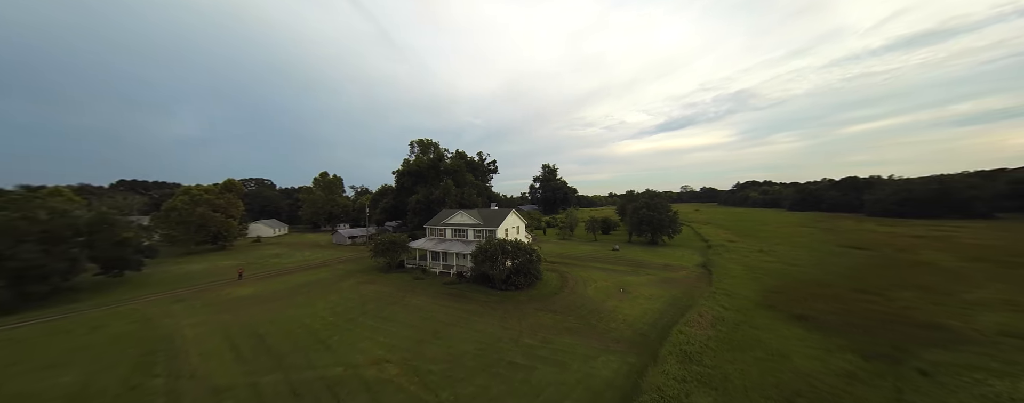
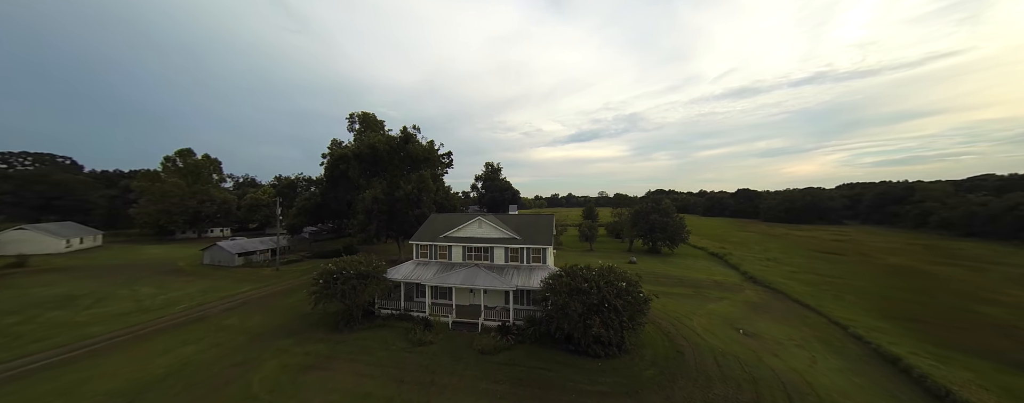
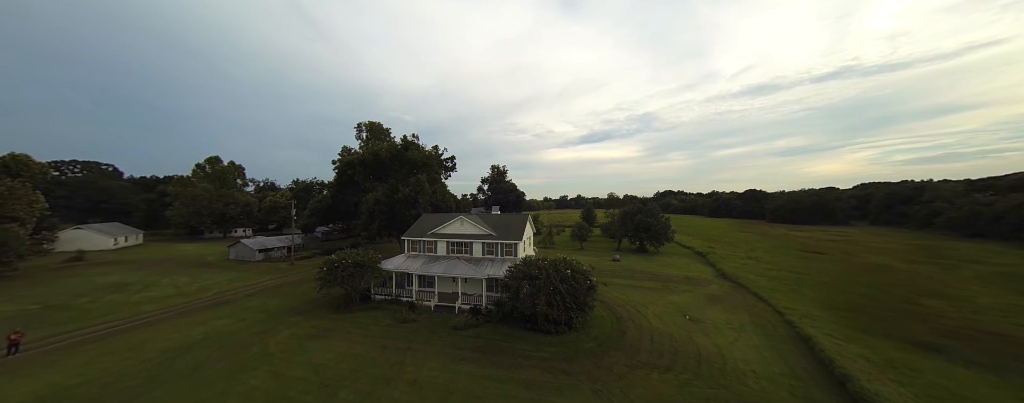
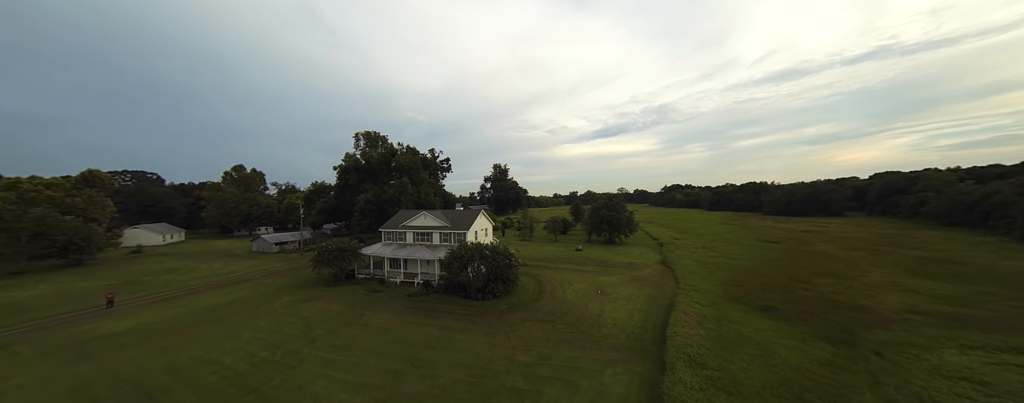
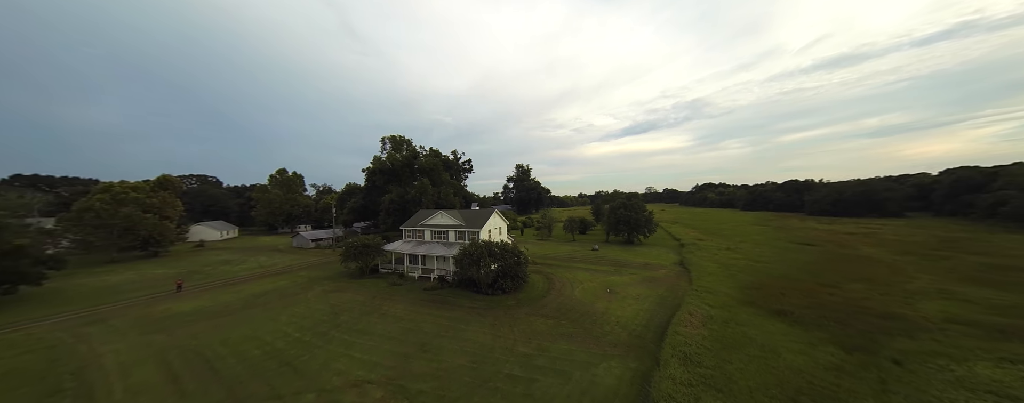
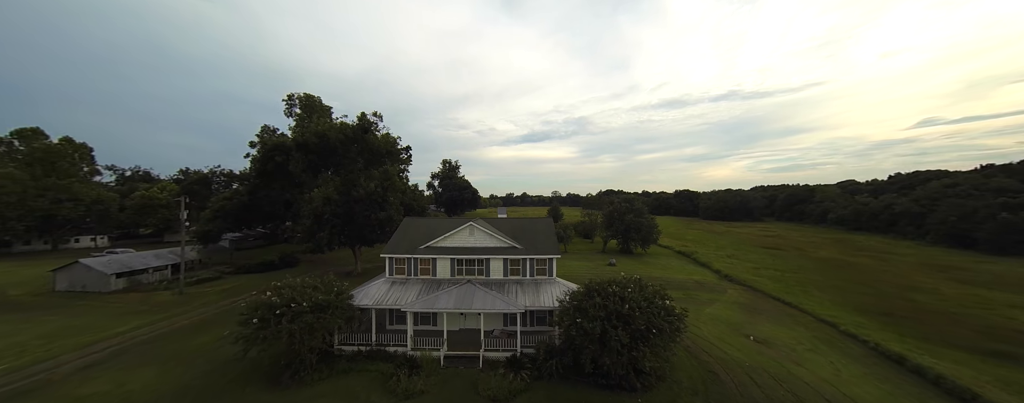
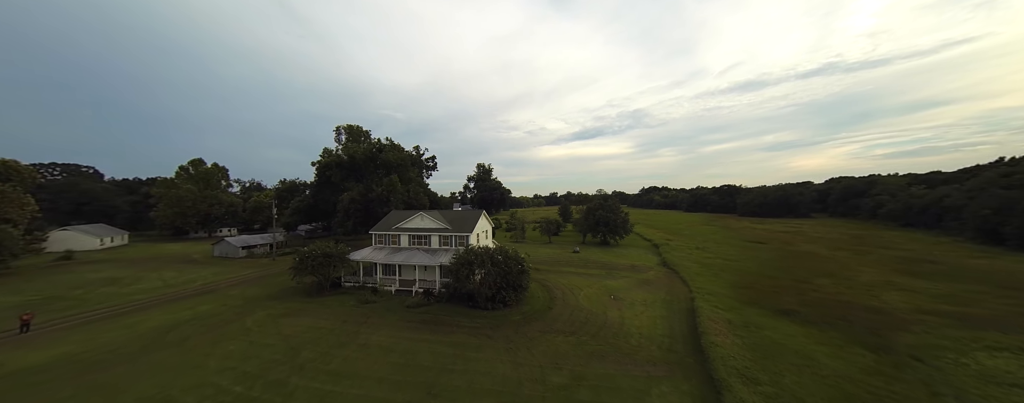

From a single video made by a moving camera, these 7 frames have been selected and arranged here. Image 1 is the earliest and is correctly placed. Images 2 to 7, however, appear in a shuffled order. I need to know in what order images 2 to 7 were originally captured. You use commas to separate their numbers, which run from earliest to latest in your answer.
5, 4, 7, 3, 2, 6
